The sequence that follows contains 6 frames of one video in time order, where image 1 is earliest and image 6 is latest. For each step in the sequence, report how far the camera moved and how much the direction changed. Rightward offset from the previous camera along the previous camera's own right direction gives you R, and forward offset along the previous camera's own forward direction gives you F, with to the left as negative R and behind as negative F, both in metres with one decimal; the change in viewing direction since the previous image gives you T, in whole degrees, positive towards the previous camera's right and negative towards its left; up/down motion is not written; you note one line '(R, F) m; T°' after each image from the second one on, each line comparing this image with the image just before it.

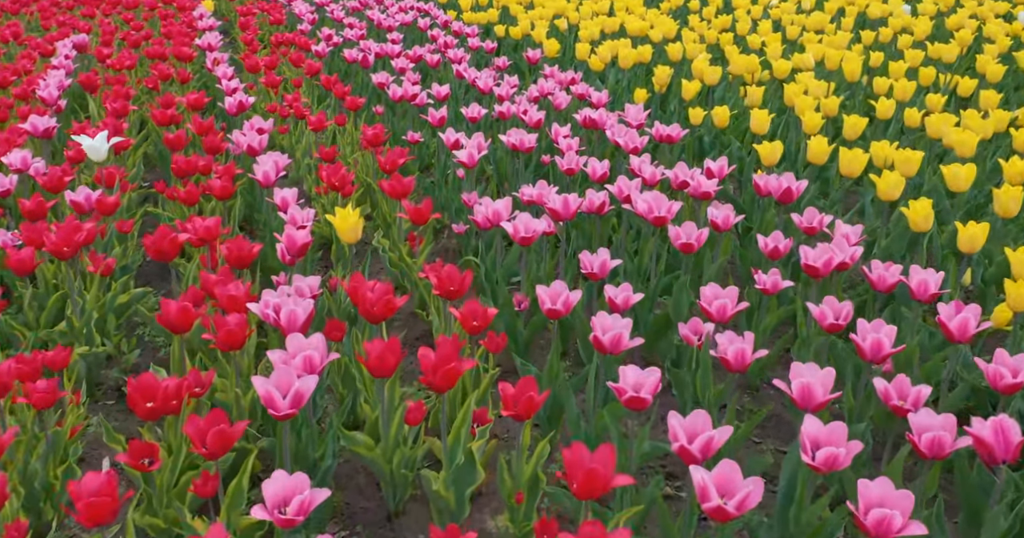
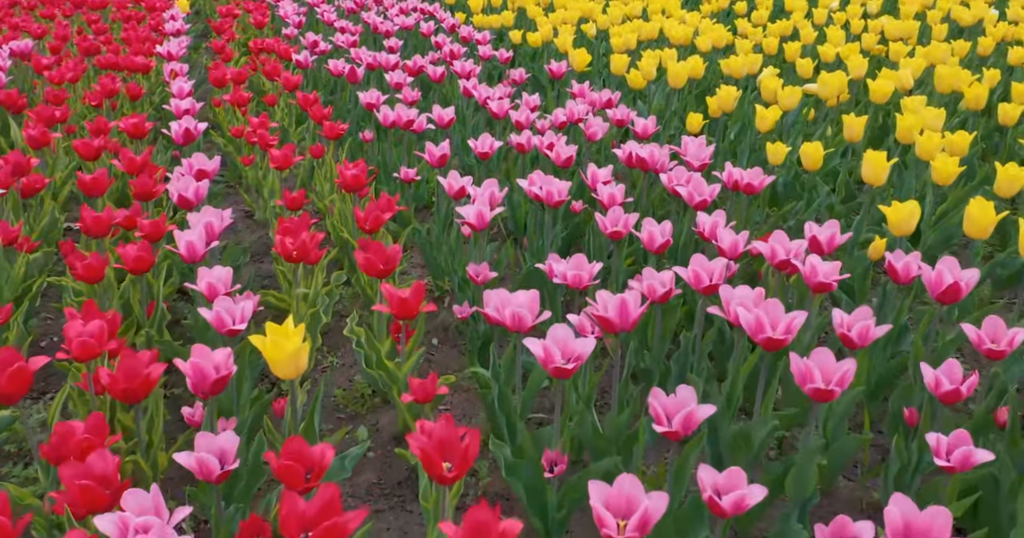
(0.0, +1.4) m; -1°
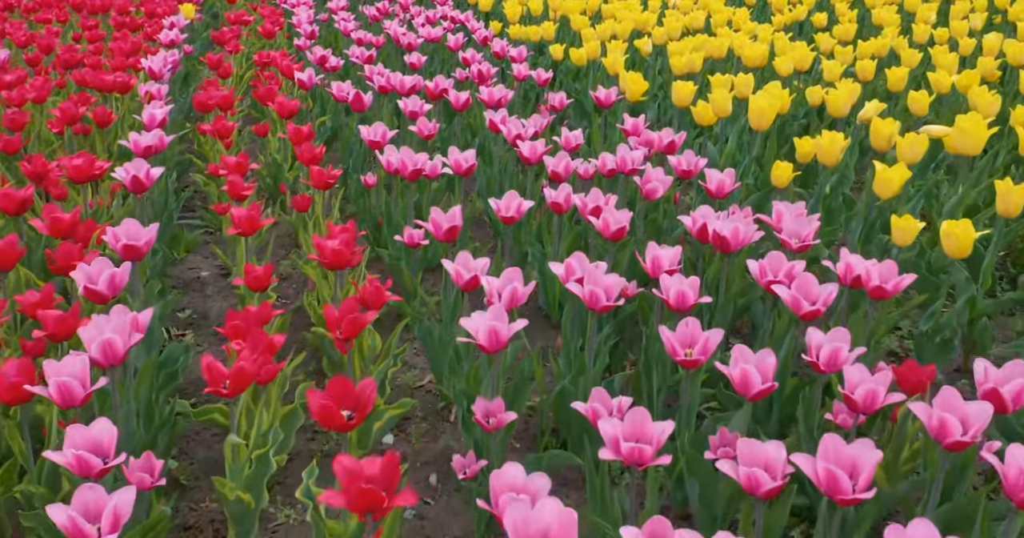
(0.0, +1.1) m; -2°
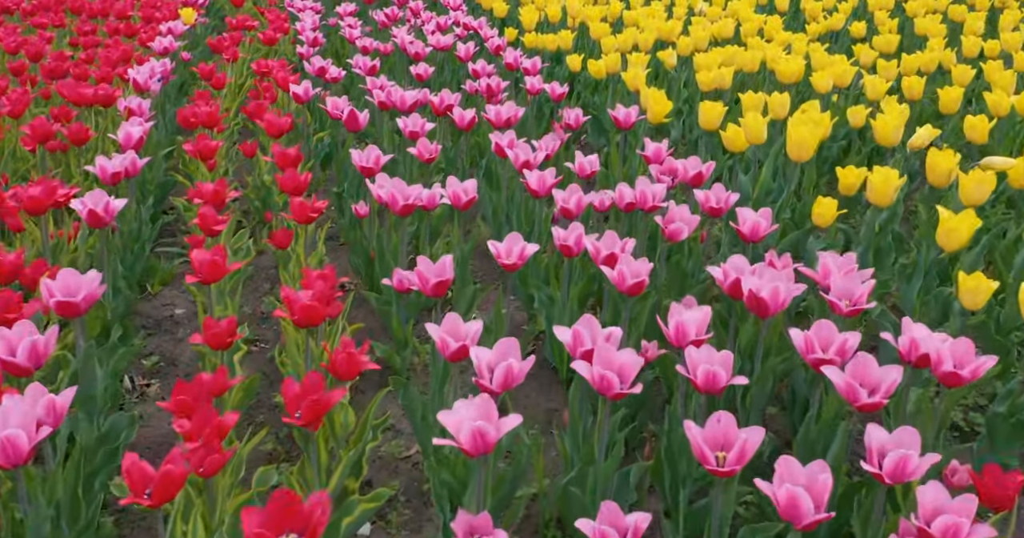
(+0.1, +0.5) m; -1°
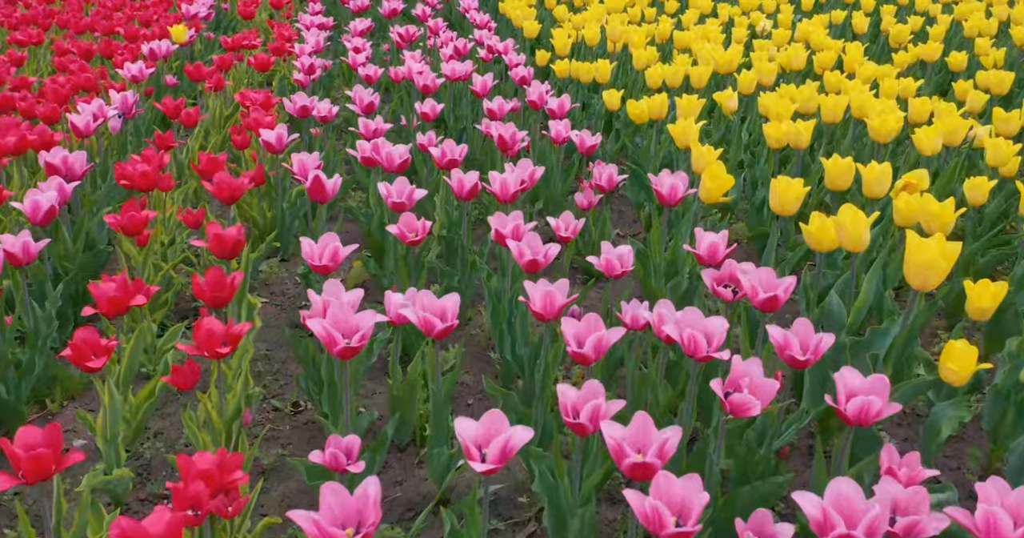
(+0.1, +1.1) m; -3°
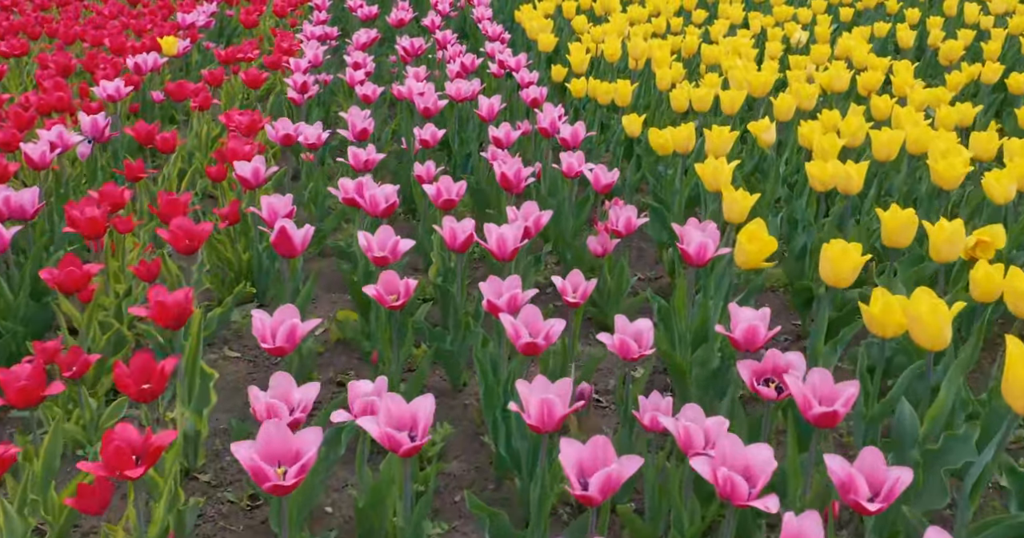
(+0.1, +0.6) m; -1°
